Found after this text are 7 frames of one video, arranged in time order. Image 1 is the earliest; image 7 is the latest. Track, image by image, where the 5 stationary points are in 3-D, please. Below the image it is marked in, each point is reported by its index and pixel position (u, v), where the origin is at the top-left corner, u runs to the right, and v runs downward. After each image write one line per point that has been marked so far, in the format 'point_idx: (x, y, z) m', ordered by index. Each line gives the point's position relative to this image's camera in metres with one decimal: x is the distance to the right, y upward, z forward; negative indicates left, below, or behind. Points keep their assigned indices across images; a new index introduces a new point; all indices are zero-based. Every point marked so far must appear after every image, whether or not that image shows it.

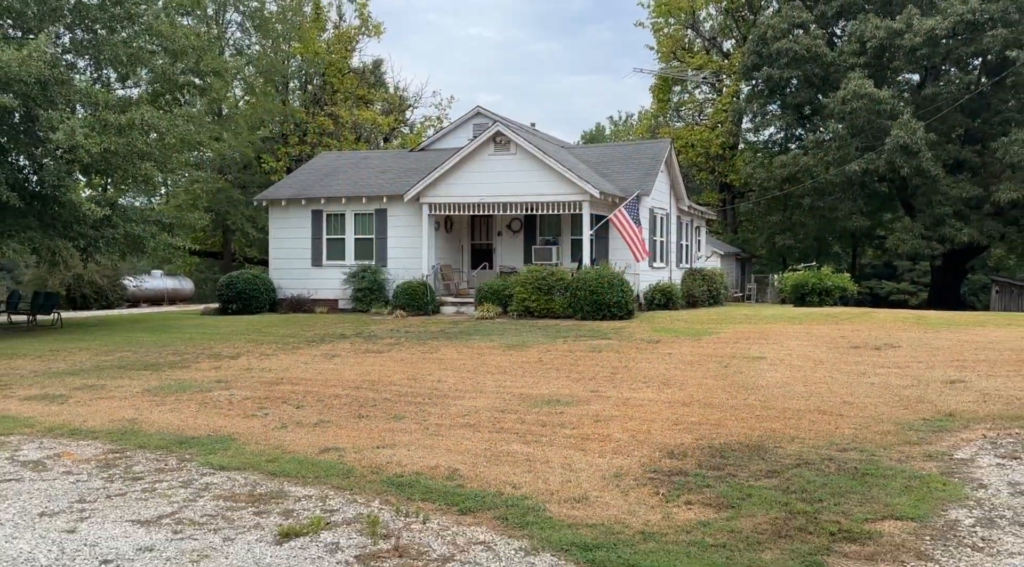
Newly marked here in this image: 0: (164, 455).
0: (-2.5, -1.2, +6.9) m
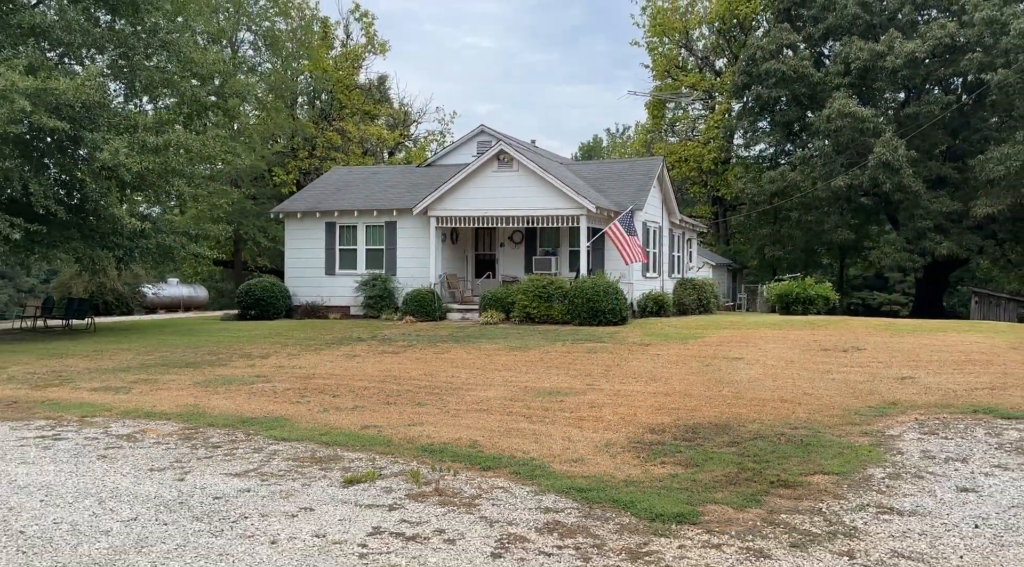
0: (-2.4, -1.3, +8.4) m
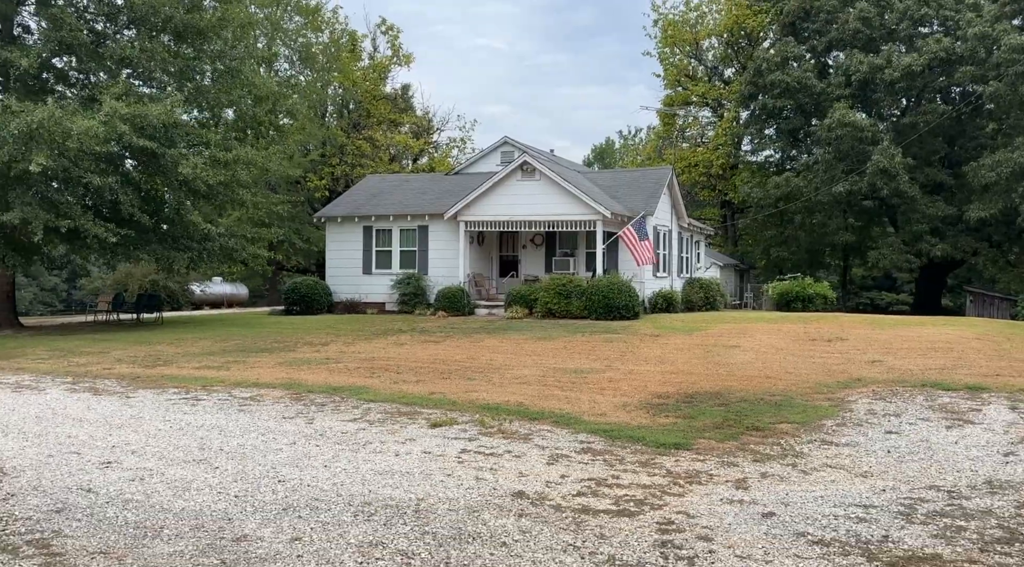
0: (-2.0, -1.2, +10.7) m
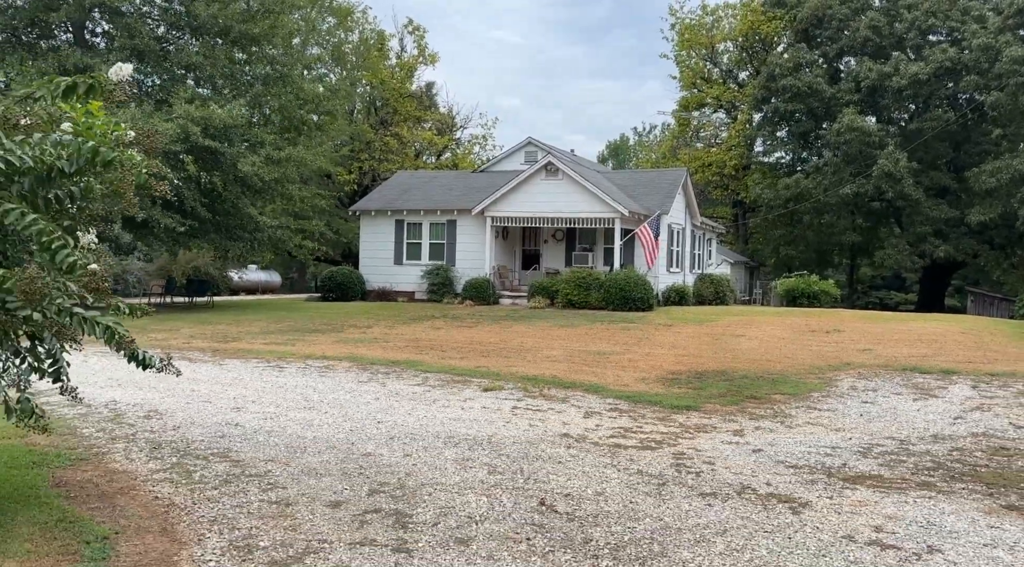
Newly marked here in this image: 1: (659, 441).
0: (-1.6, -1.1, +12.5) m
1: (+1.2, -1.3, +7.8) m
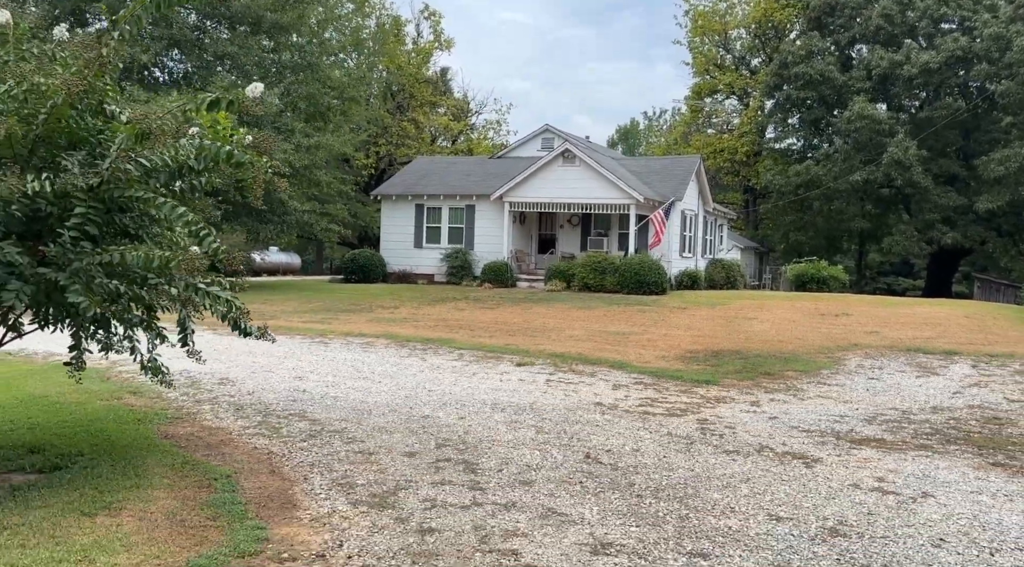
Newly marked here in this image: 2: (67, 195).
0: (-1.2, -0.8, +13.3) m
1: (+1.5, -1.1, +8.7) m
2: (-2.3, +0.4, +5.0) m
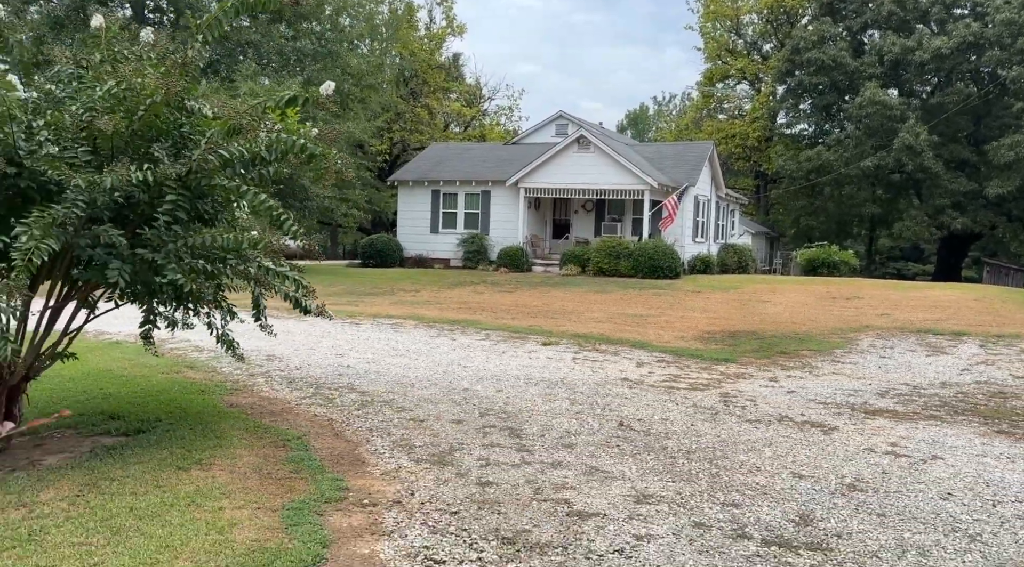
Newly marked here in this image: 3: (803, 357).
0: (-0.8, -0.6, +13.8) m
1: (+1.8, -1.0, +9.2) m
2: (-2.0, +0.6, +5.5) m
3: (+3.5, -0.9, +11.5) m
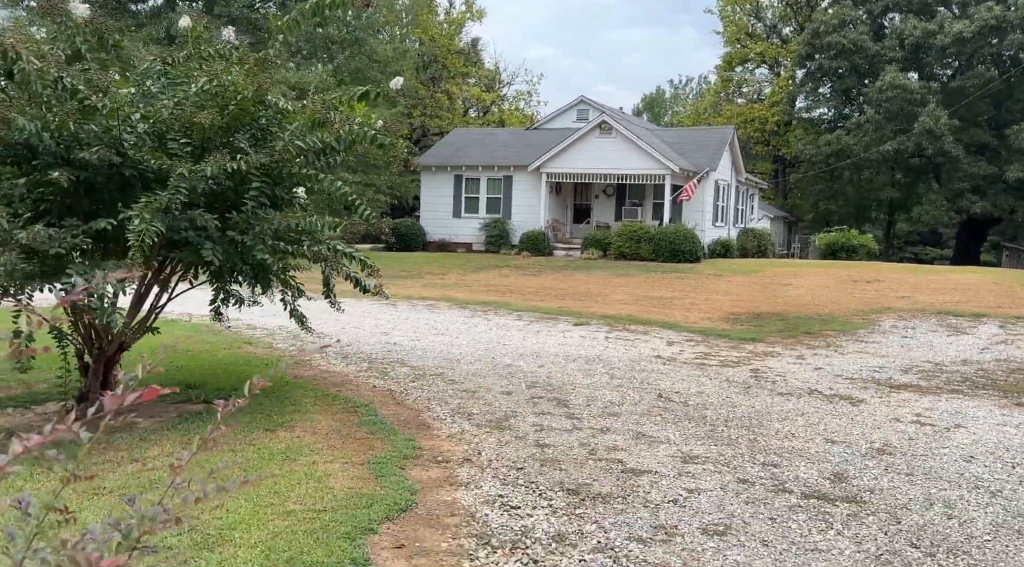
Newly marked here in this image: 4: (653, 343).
0: (-0.4, -0.3, +14.3) m
1: (+2.2, -0.8, +9.6) m
2: (-1.7, +0.7, +6.0) m
3: (+3.9, -0.6, +11.9) m
4: (+1.6, -0.7, +10.8) m
